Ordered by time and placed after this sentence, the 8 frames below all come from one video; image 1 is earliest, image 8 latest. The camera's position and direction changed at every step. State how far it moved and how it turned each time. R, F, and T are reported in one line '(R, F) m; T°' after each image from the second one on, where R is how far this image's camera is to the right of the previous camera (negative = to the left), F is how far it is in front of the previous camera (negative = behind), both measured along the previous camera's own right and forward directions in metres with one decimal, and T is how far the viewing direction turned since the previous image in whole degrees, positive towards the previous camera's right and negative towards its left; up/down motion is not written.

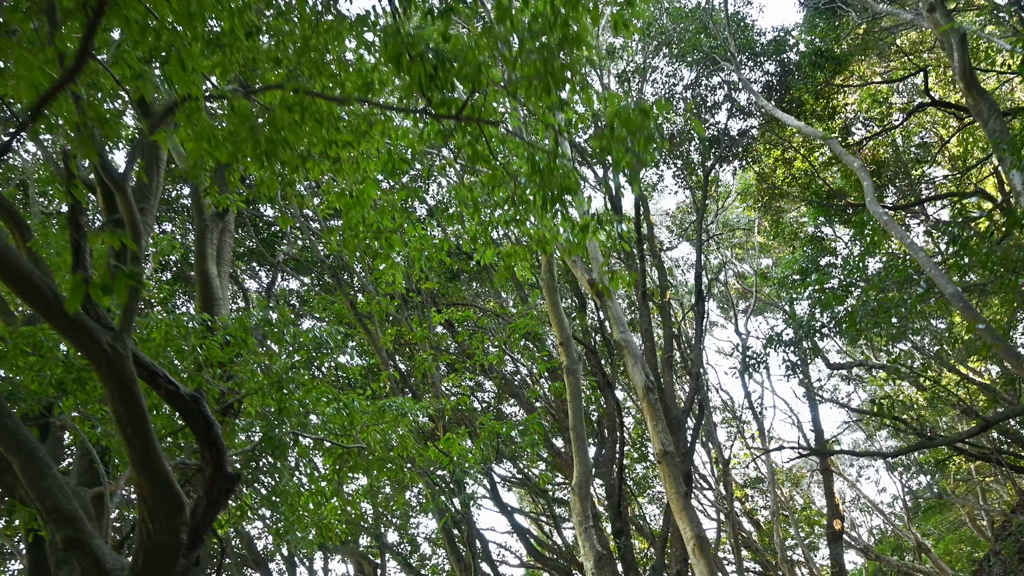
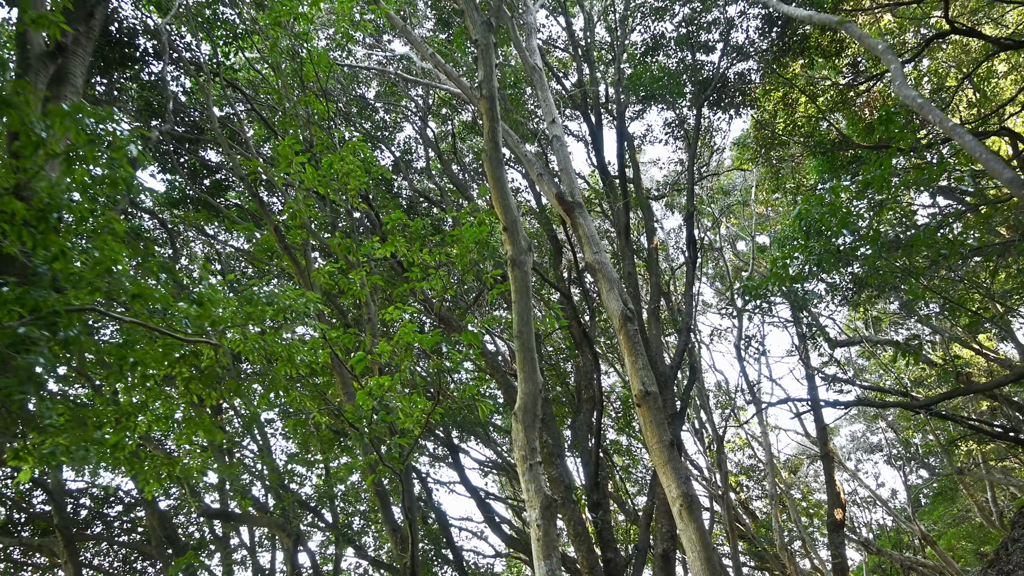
(+0.3, +1.2) m; 0°
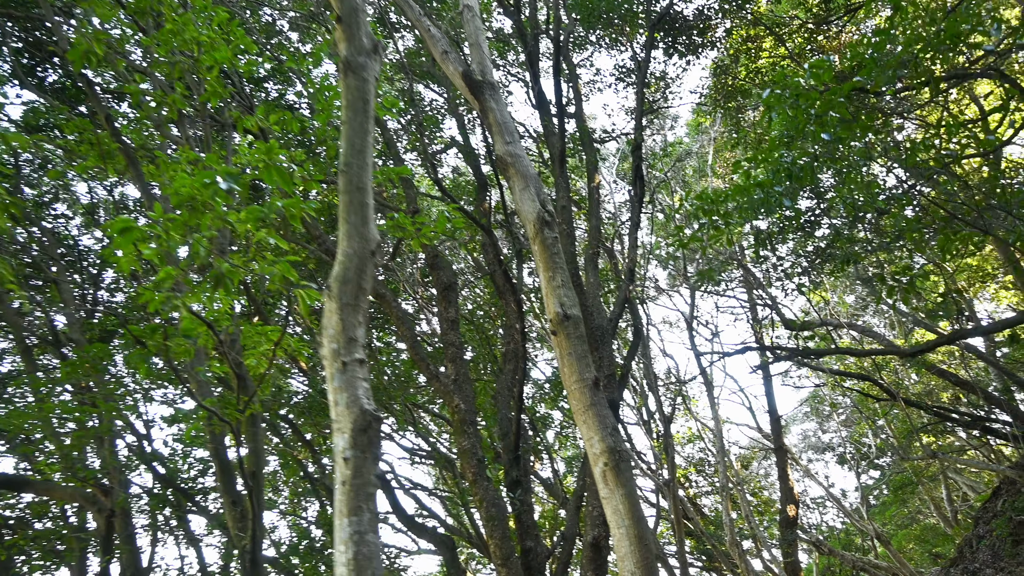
(+0.4, +1.2) m; +3°
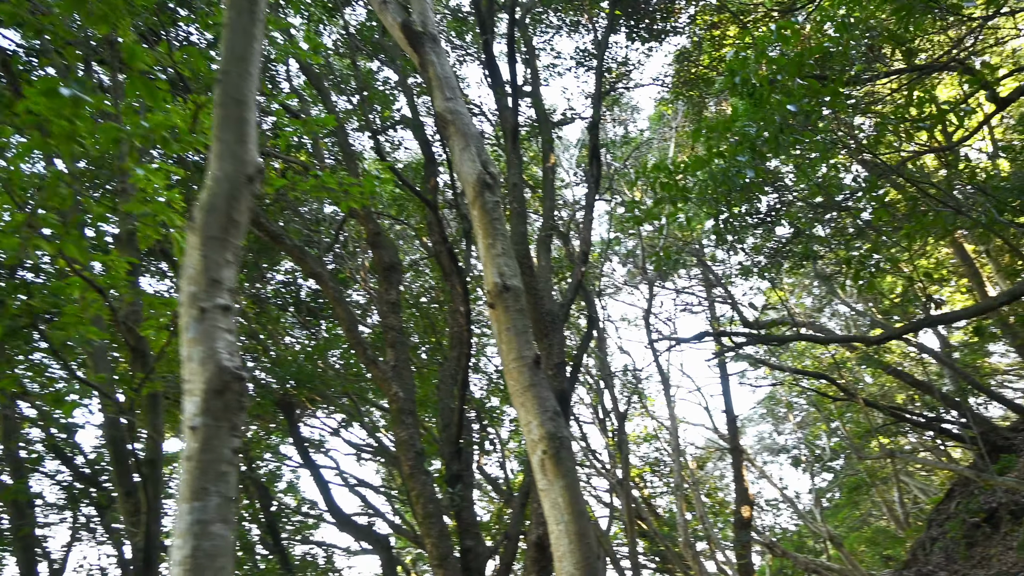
(+0.1, +0.4) m; +3°
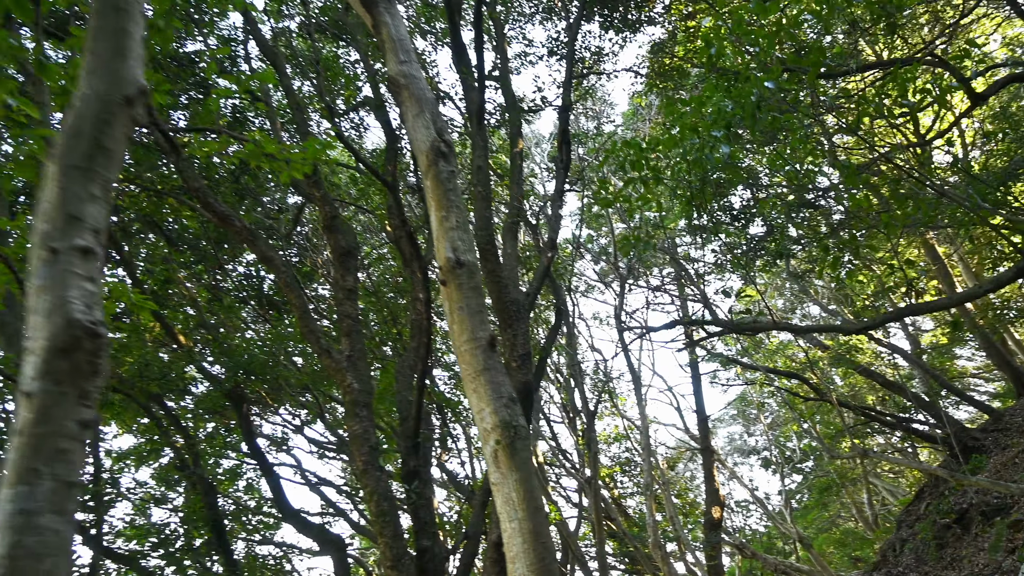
(+0.1, +0.3) m; +2°
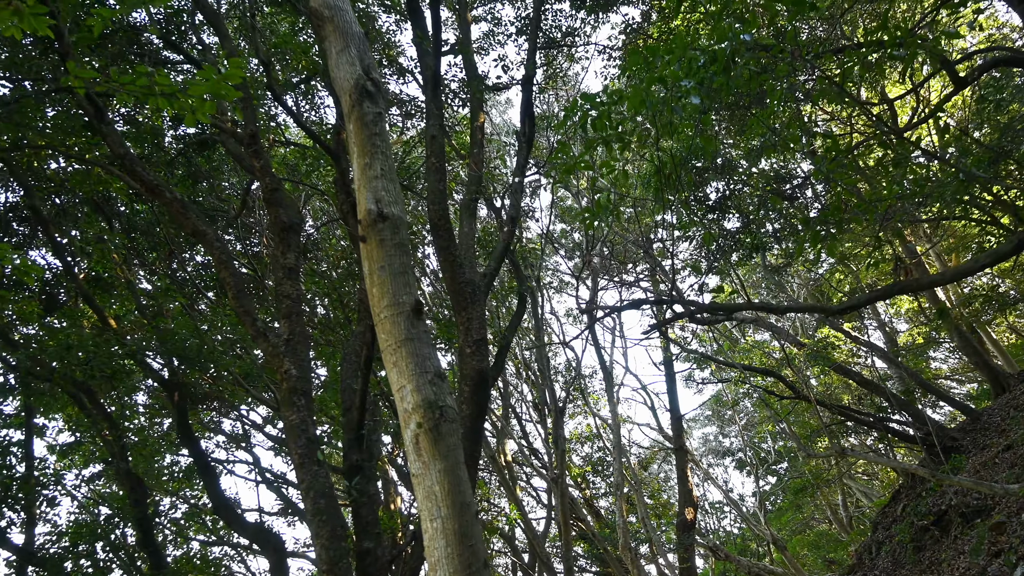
(+0.1, +0.4) m; +2°
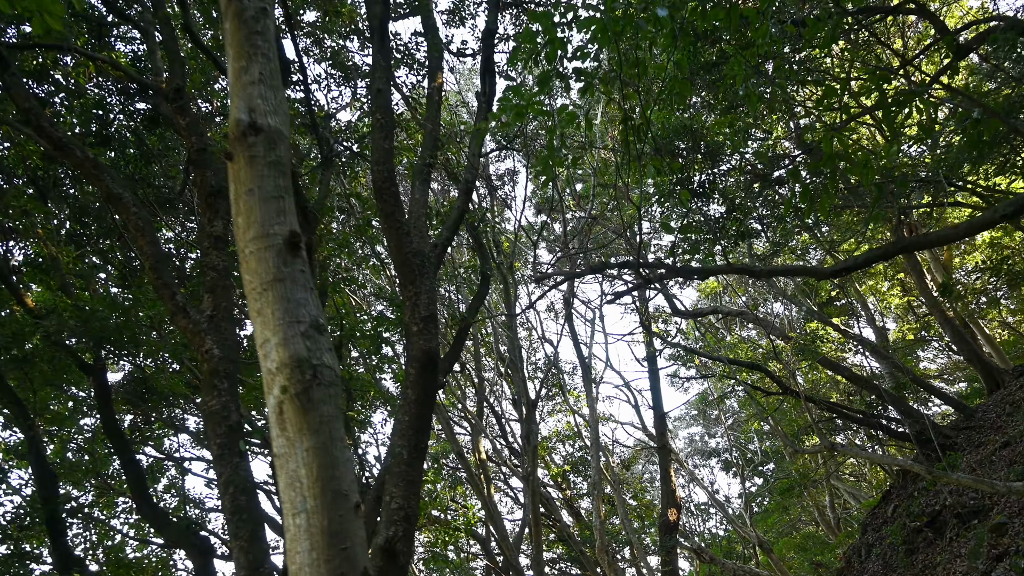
(+0.2, +0.5) m; +1°
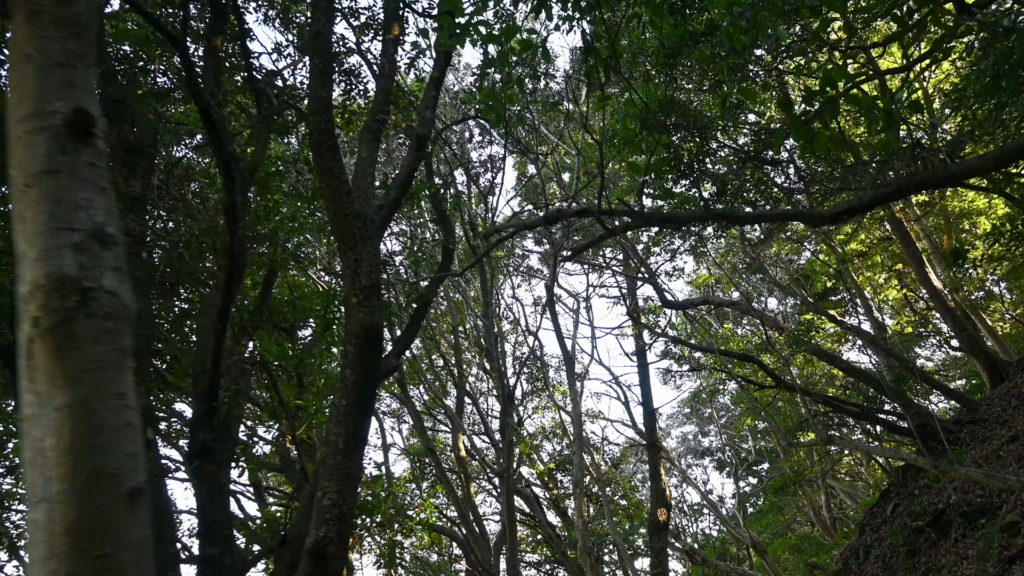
(+0.2, +0.5) m; 0°
